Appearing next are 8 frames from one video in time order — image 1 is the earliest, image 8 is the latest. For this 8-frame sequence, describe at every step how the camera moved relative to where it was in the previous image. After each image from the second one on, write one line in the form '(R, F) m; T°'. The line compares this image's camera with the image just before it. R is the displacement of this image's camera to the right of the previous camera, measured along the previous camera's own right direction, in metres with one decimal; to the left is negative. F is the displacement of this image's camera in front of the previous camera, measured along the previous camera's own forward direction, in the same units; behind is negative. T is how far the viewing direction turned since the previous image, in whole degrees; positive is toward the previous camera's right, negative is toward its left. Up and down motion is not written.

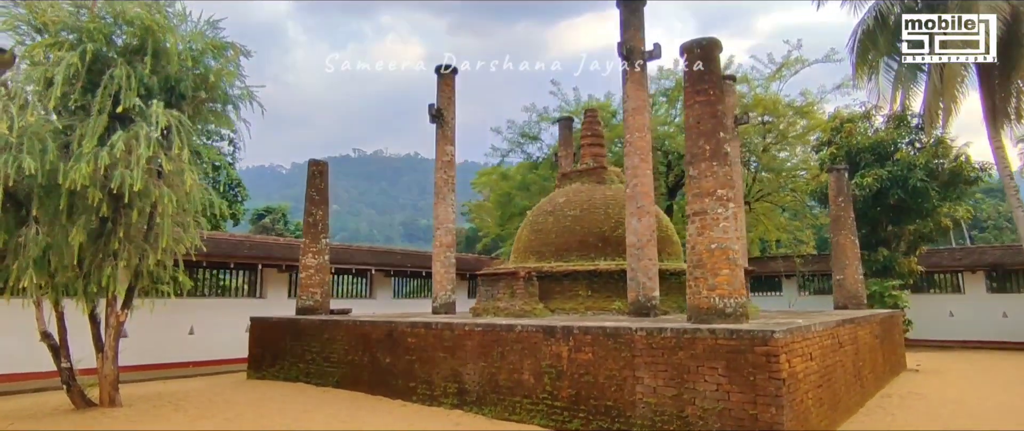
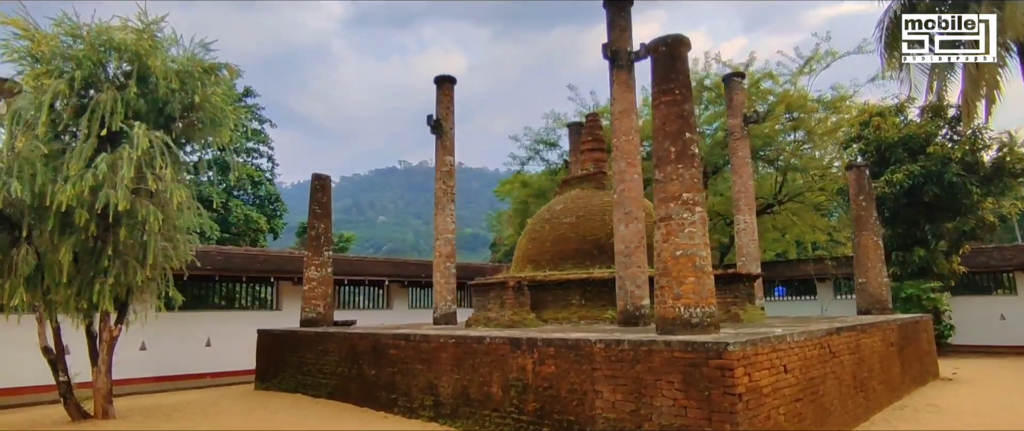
(+1.0, +0.2) m; -5°
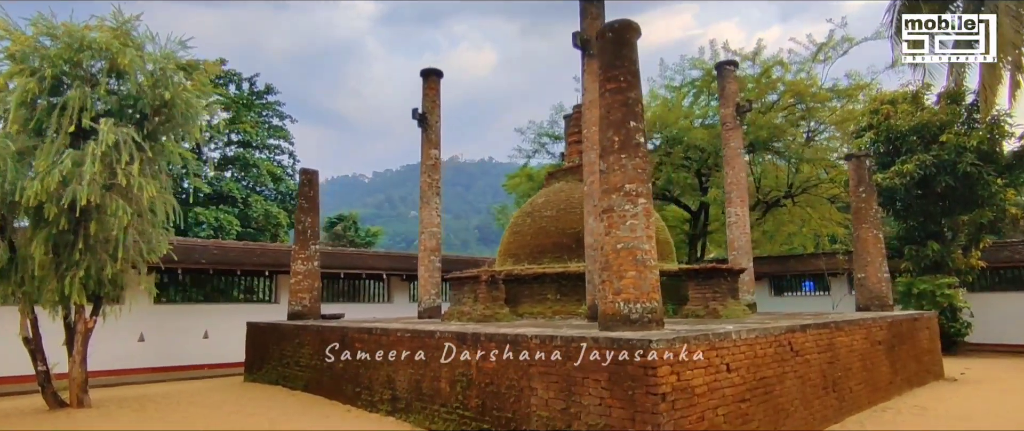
(+1.0, +0.2) m; -3°
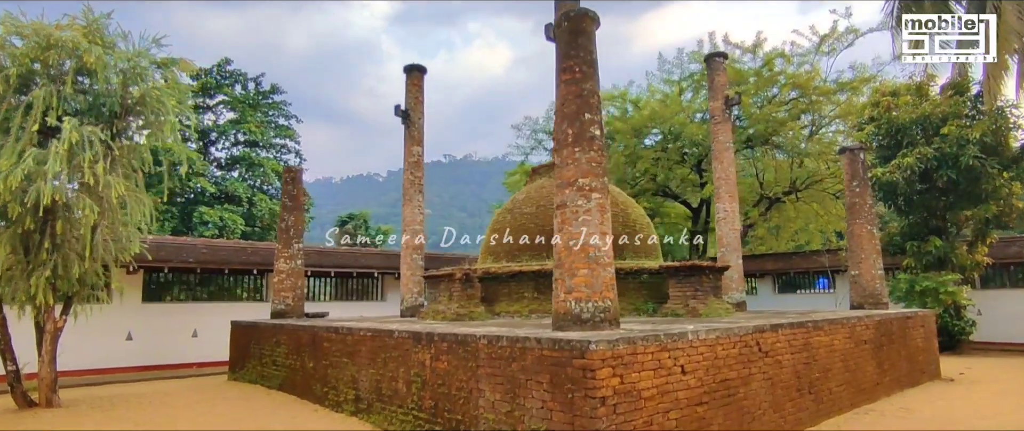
(+0.7, +0.2) m; -2°
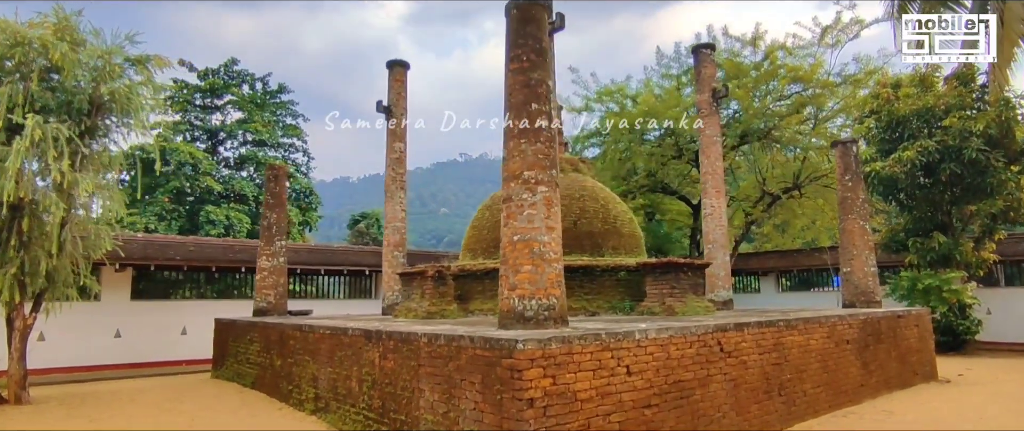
(+0.7, +0.2) m; -2°
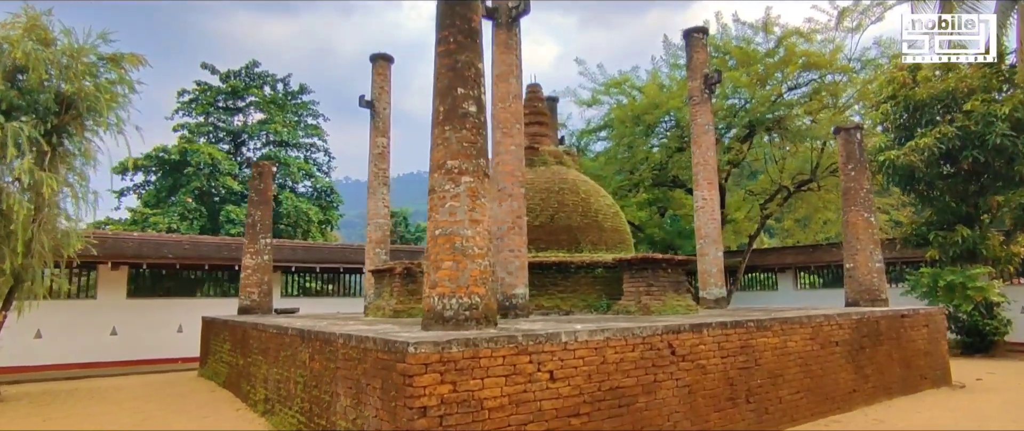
(+1.0, +0.5) m; -4°
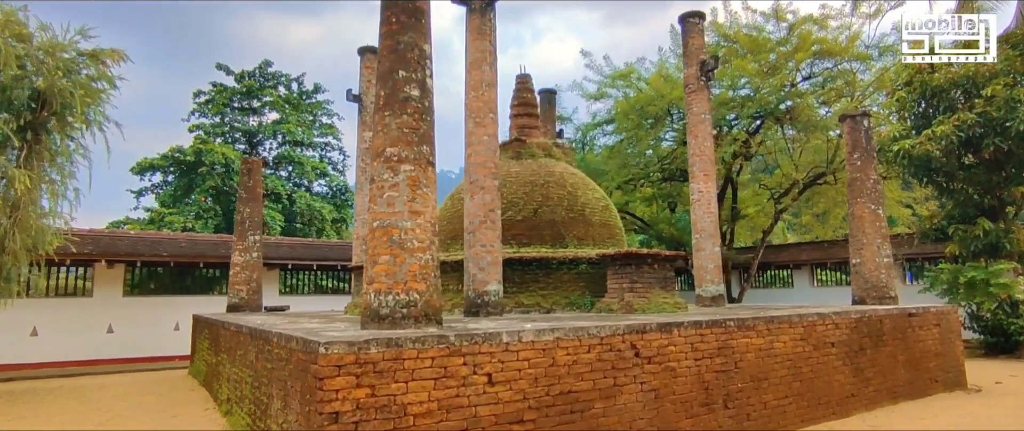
(+0.7, +0.4) m; -3°
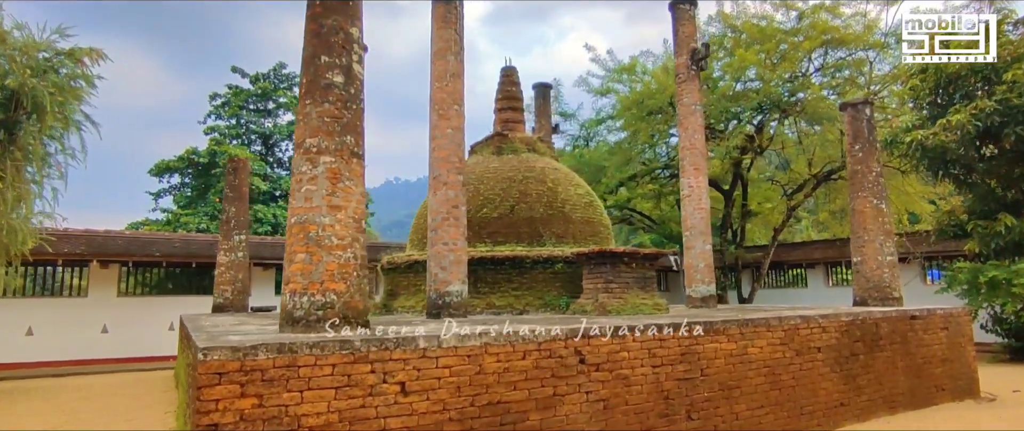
(+0.8, +0.4) m; -3°
